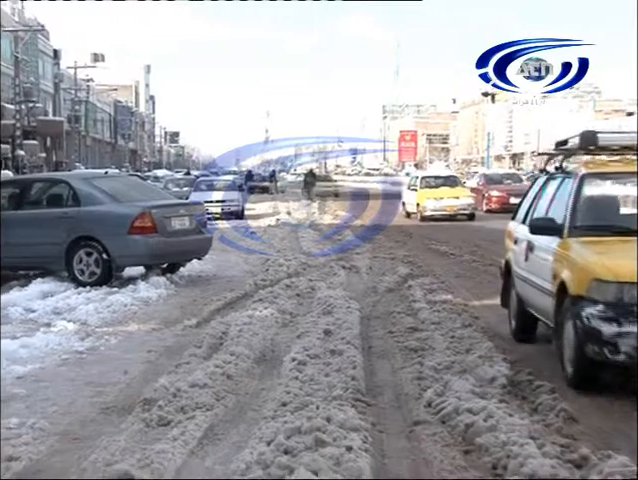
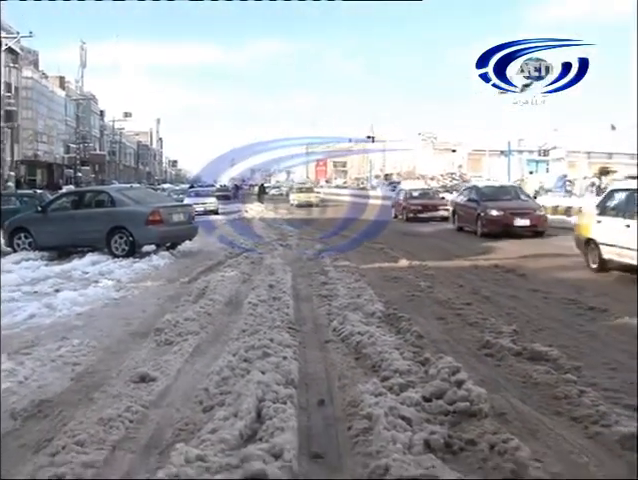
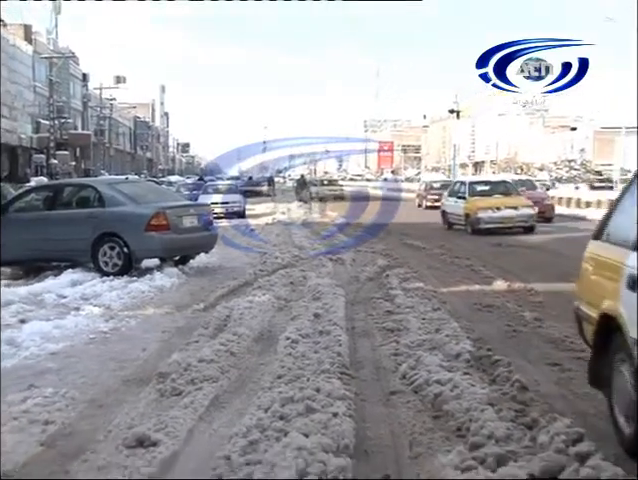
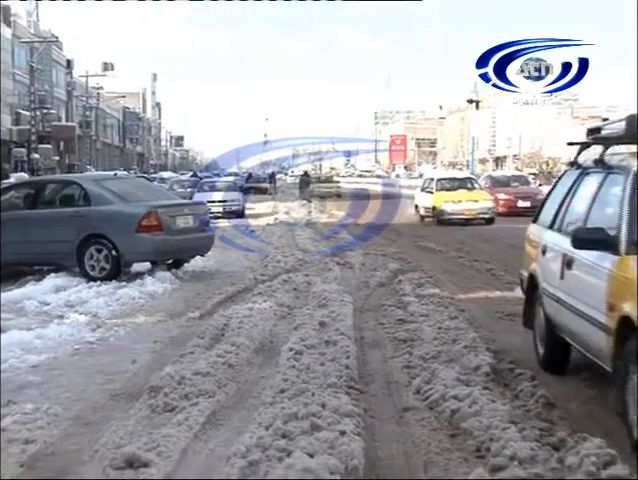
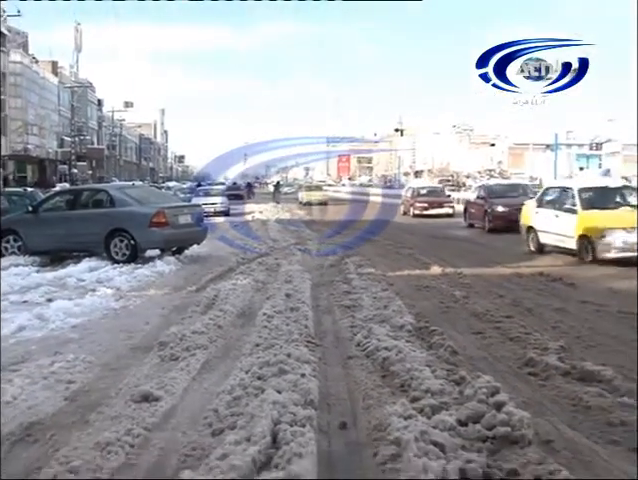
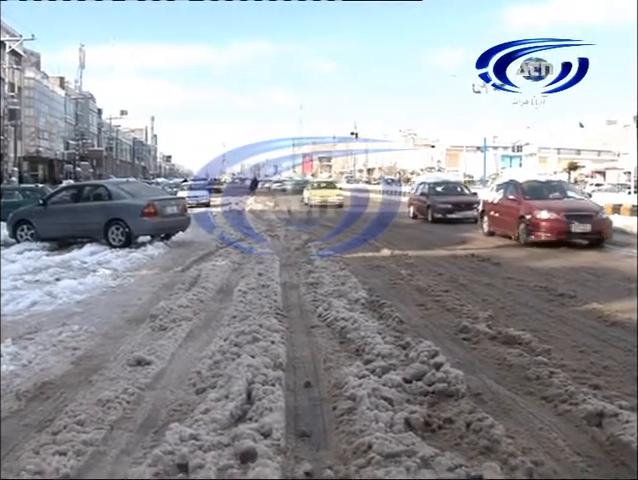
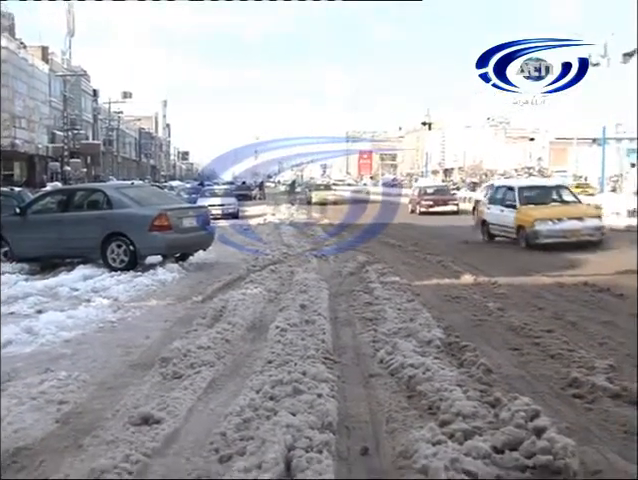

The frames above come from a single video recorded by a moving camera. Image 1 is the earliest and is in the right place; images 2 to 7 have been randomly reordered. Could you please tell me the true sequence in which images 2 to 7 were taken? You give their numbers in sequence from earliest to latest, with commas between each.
4, 3, 7, 5, 2, 6
